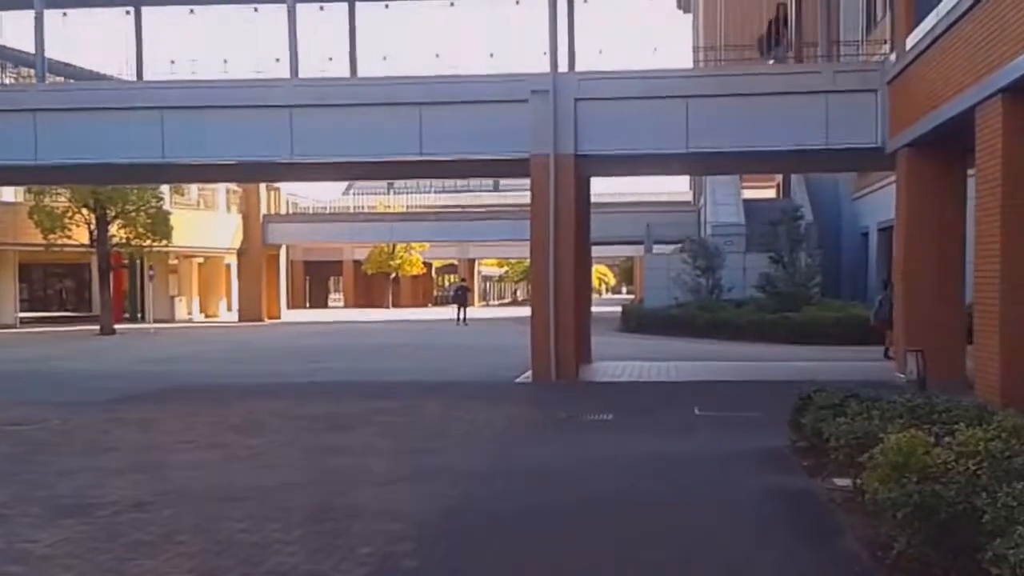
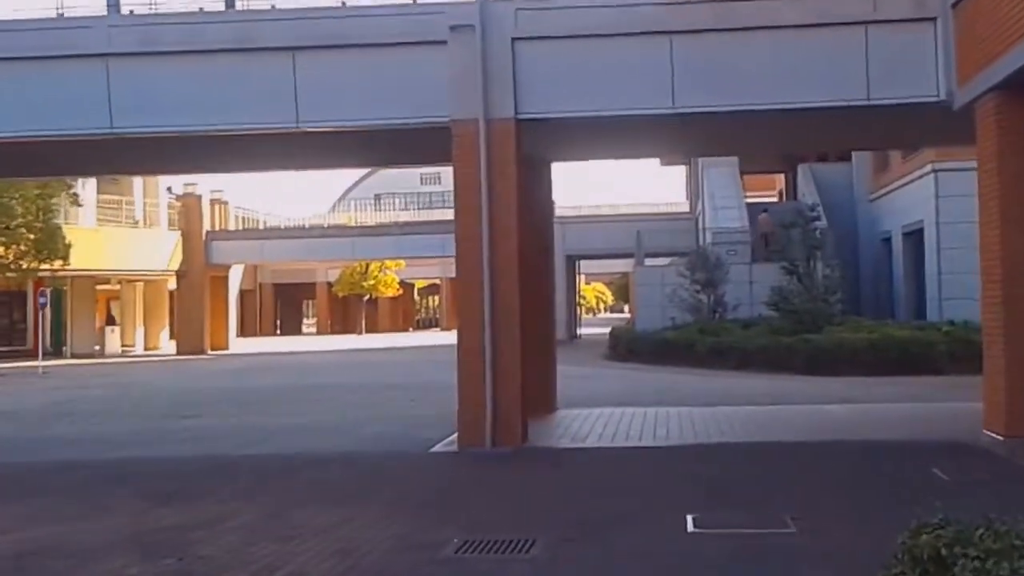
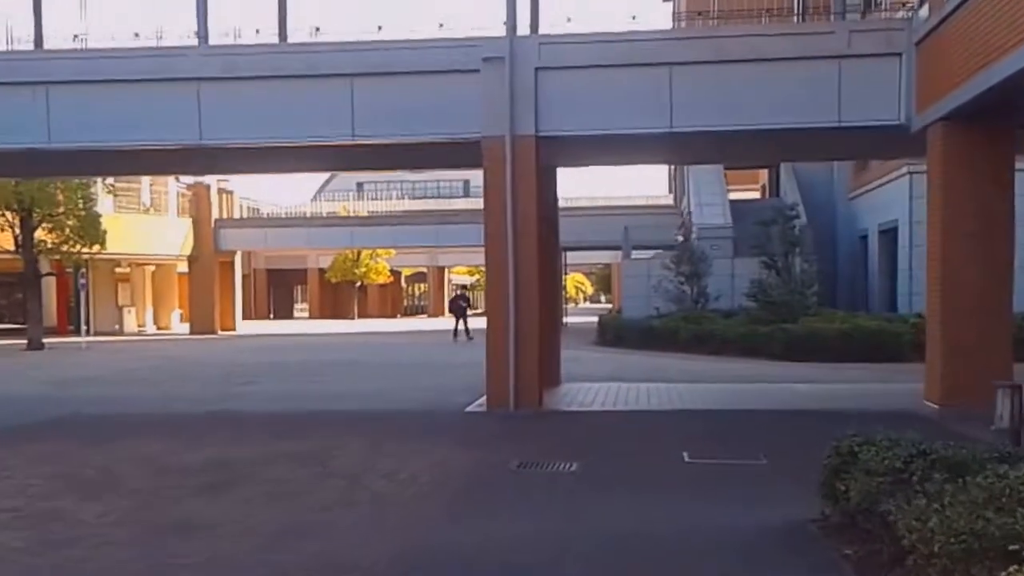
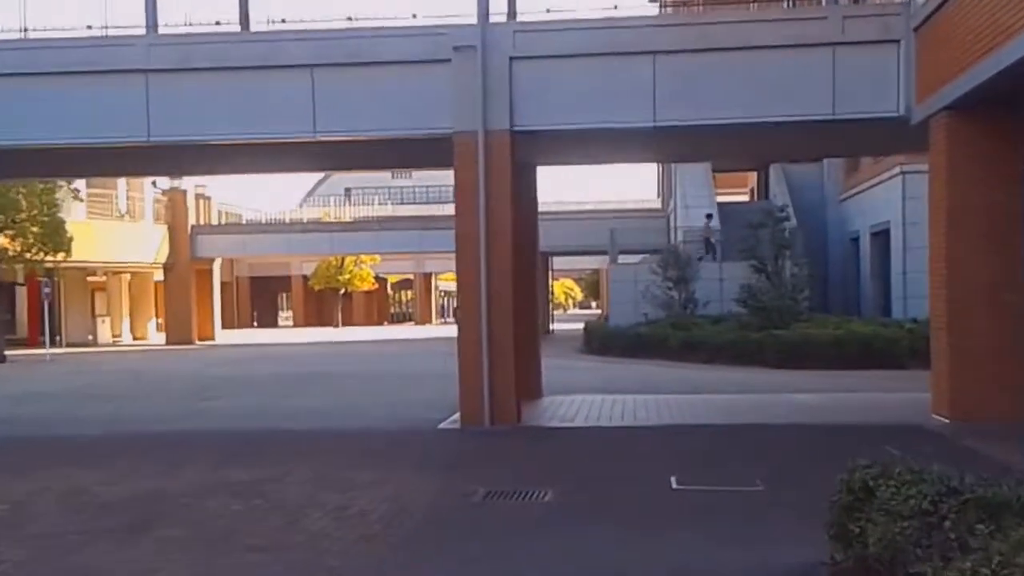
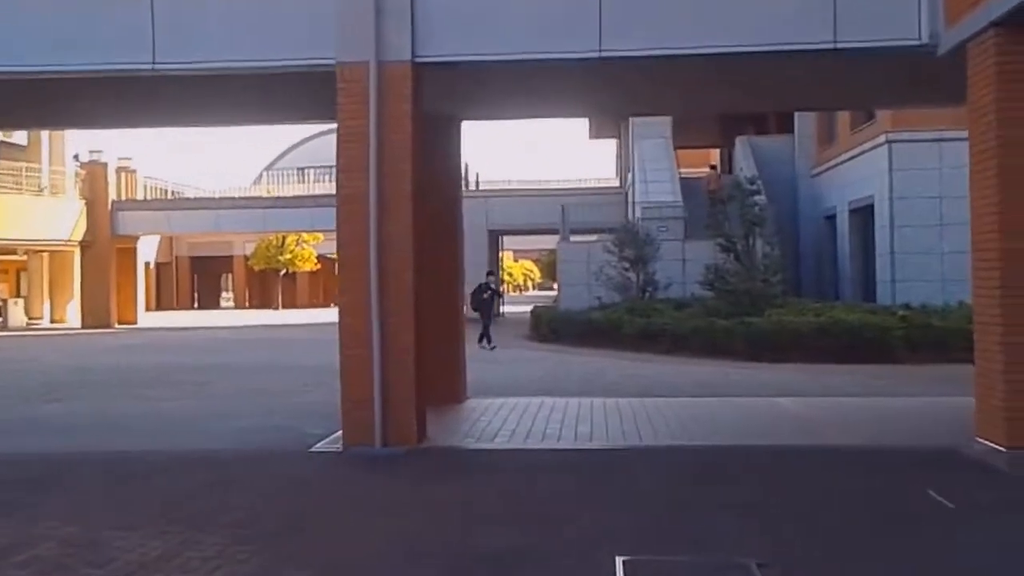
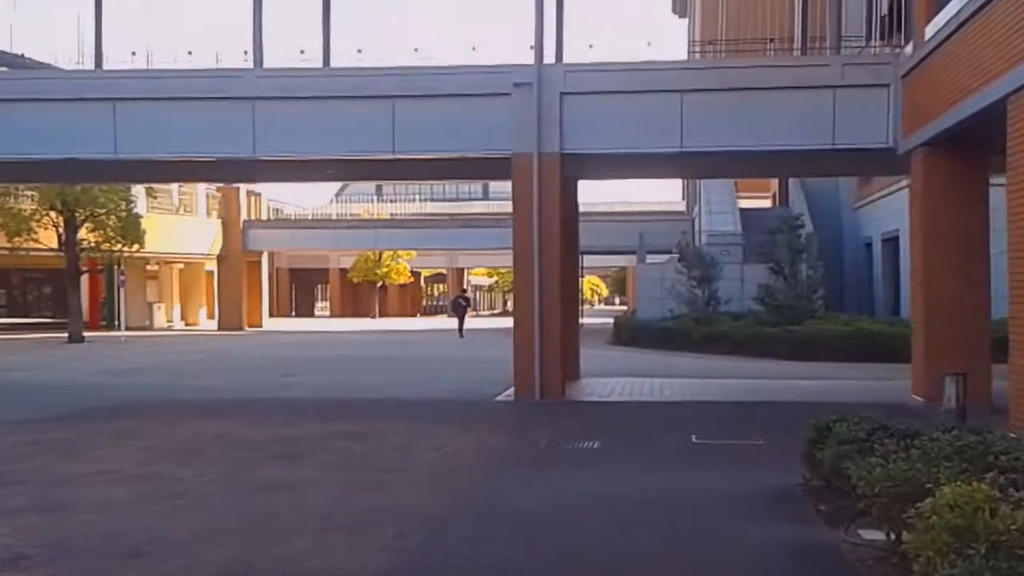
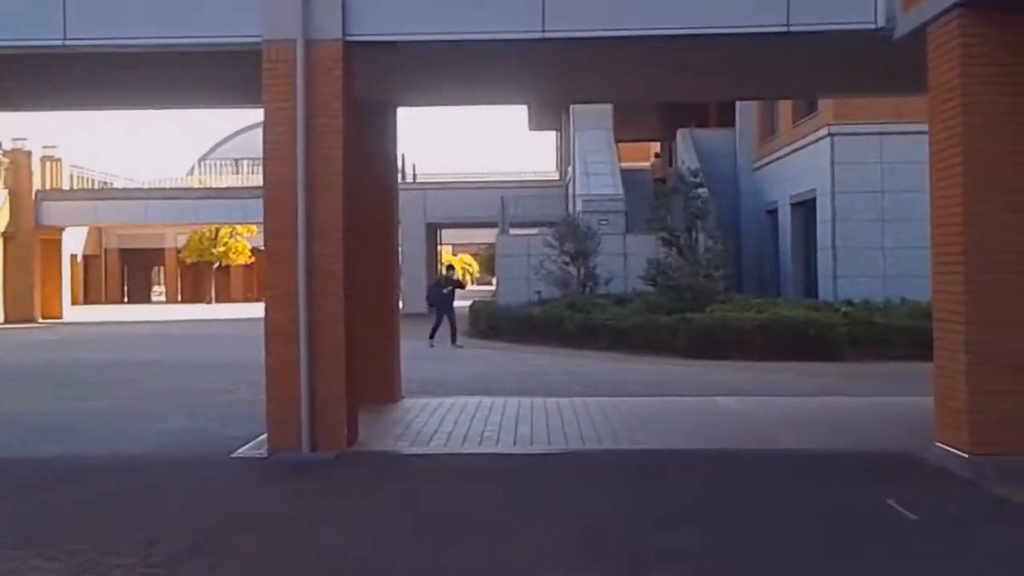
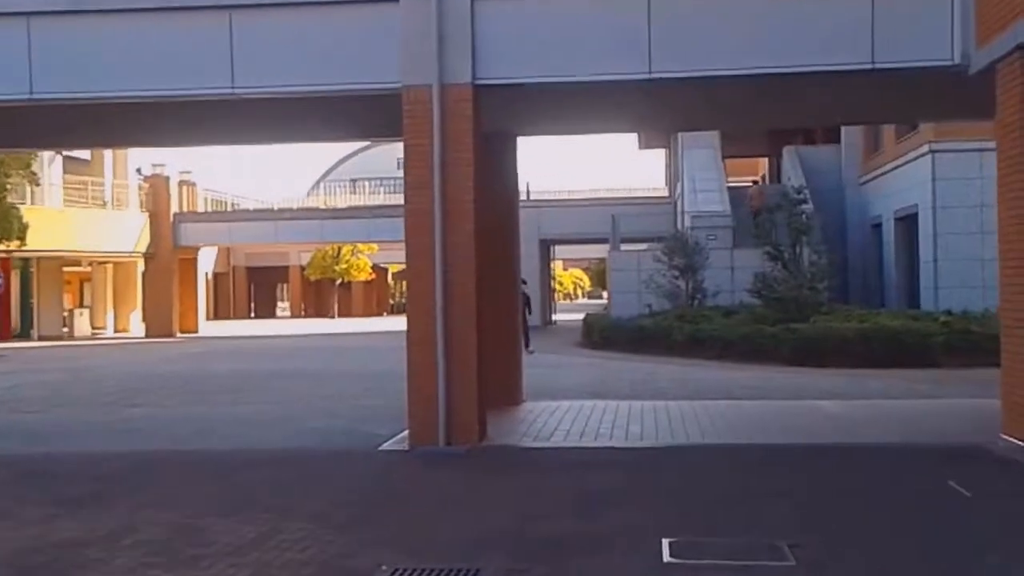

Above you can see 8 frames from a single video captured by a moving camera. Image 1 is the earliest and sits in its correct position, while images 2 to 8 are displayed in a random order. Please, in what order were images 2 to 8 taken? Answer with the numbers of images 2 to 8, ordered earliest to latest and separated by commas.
6, 3, 4, 2, 8, 5, 7
